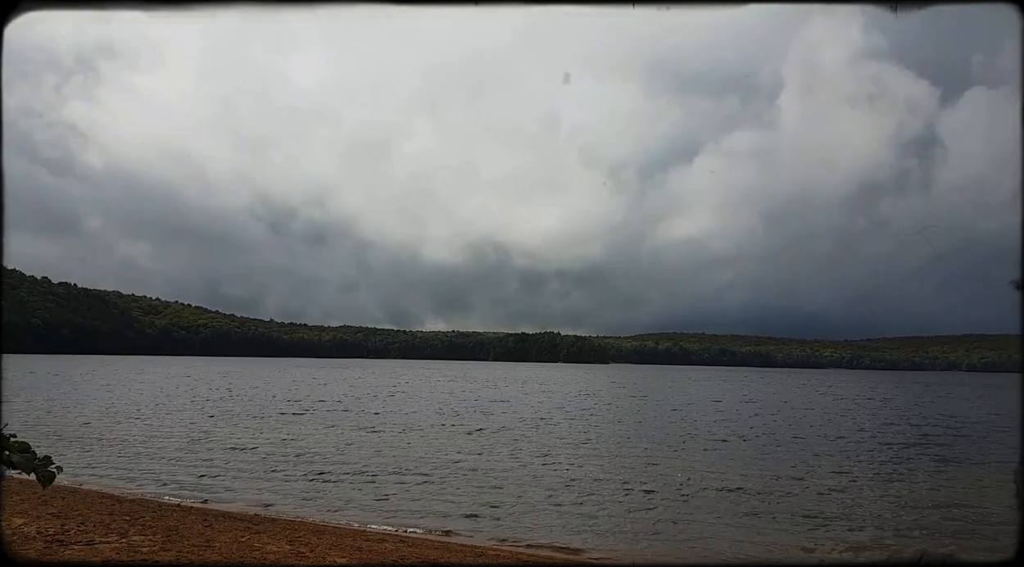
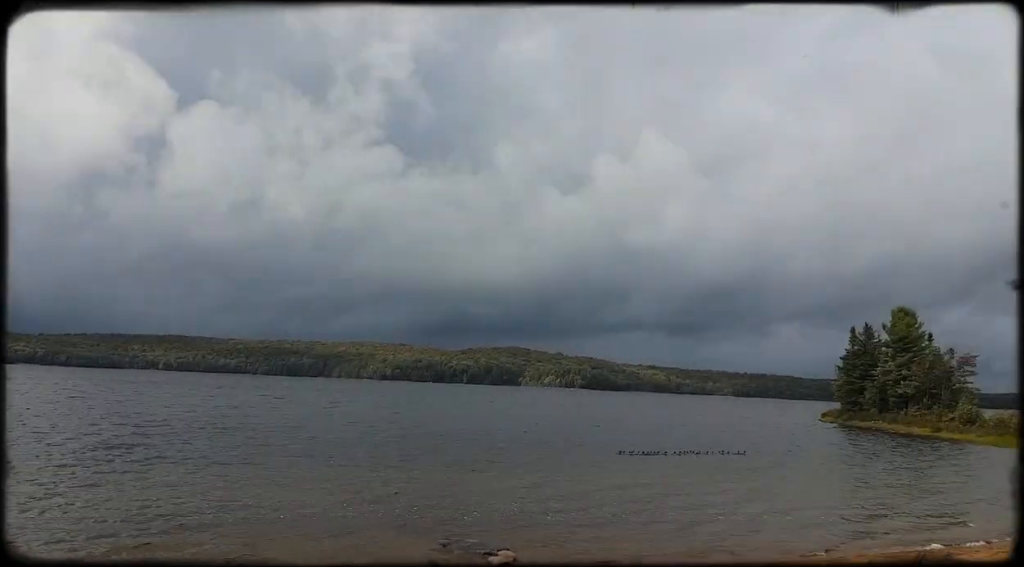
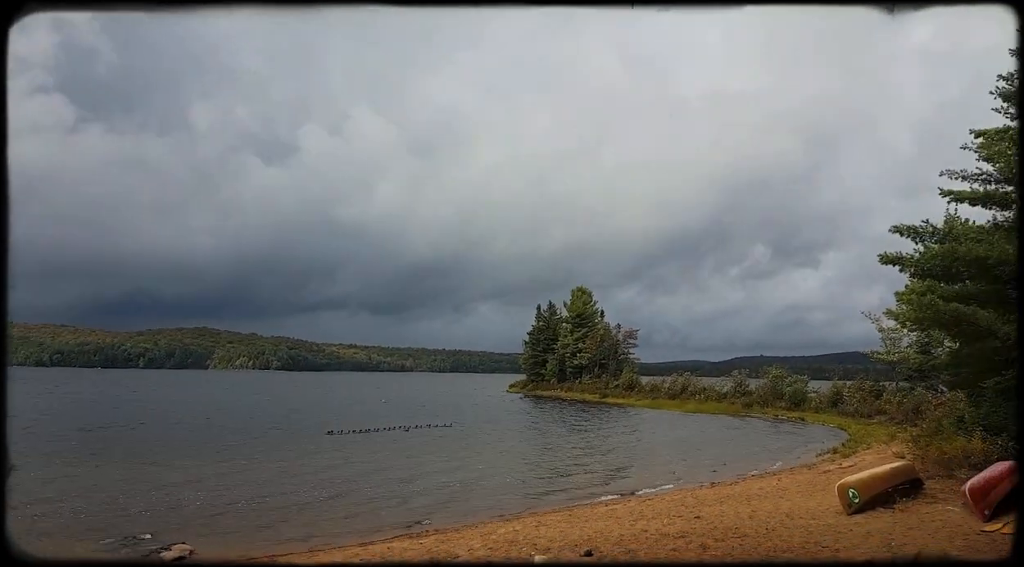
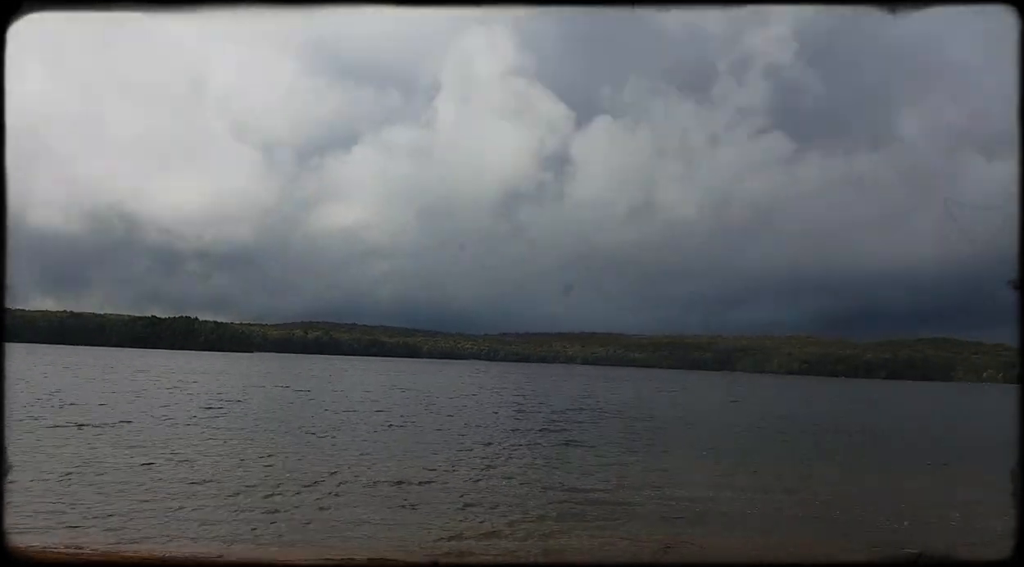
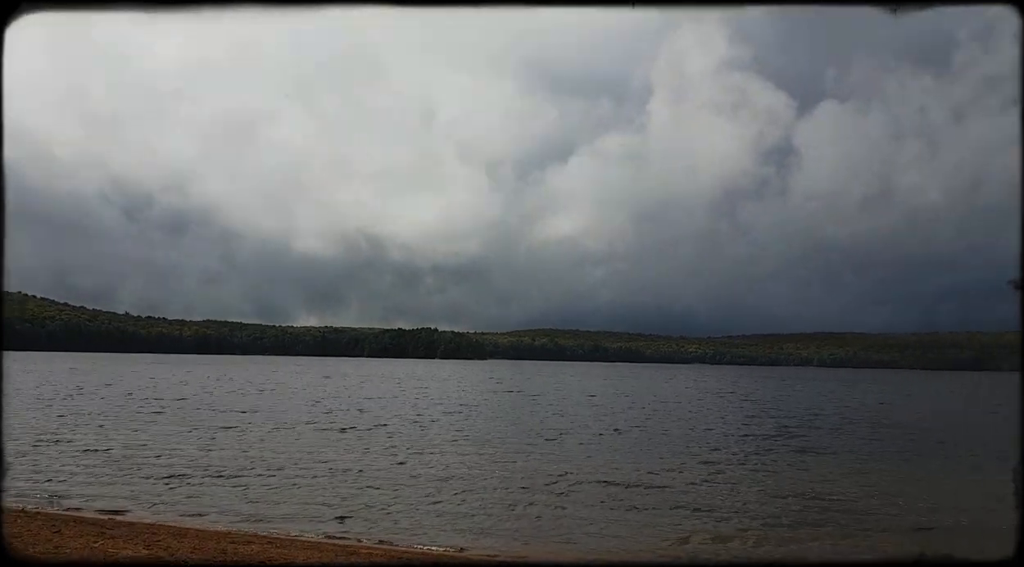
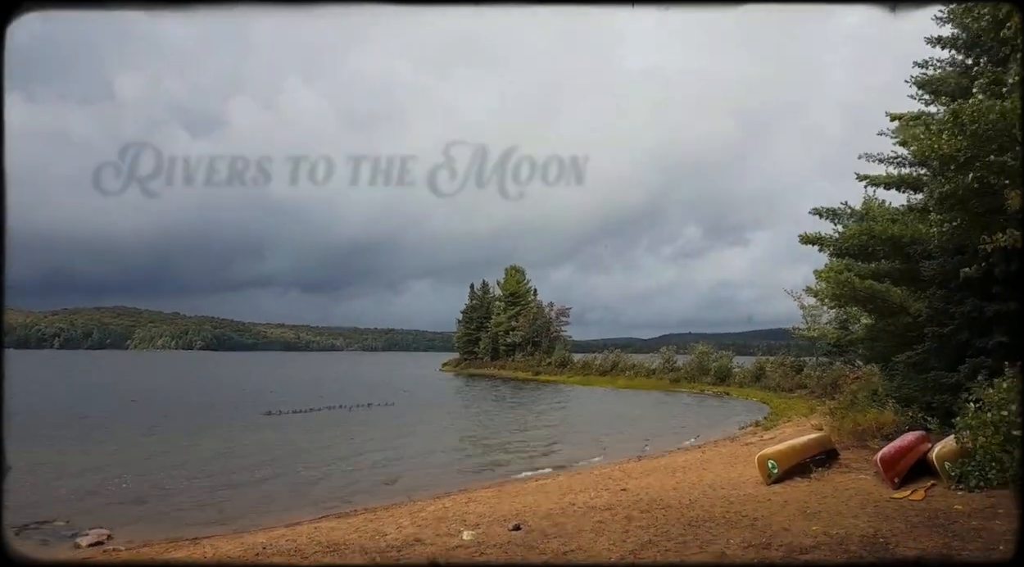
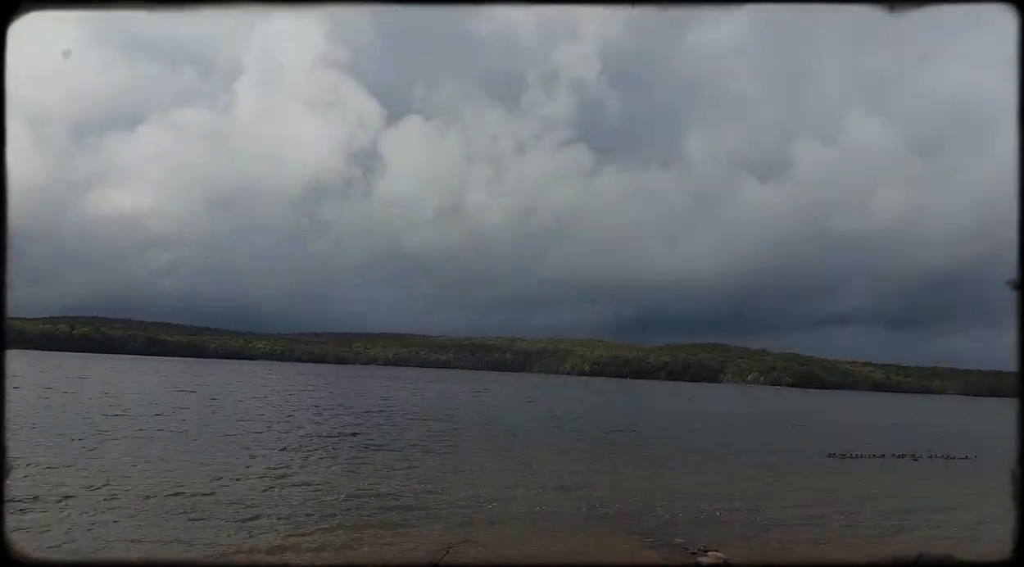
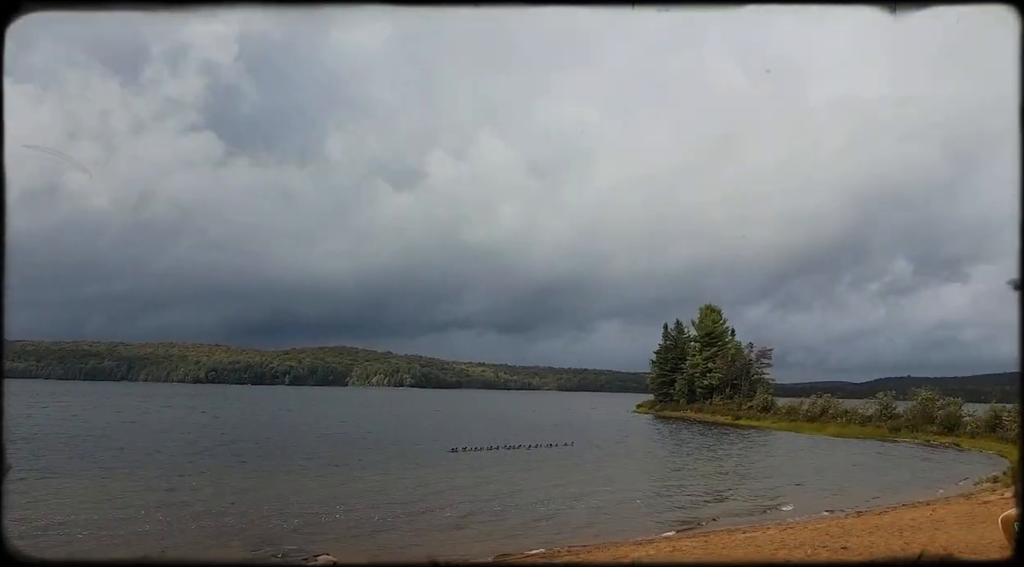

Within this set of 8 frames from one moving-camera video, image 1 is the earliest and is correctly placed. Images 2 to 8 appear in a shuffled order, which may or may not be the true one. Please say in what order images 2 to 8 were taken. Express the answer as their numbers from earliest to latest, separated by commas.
5, 4, 7, 2, 8, 3, 6
